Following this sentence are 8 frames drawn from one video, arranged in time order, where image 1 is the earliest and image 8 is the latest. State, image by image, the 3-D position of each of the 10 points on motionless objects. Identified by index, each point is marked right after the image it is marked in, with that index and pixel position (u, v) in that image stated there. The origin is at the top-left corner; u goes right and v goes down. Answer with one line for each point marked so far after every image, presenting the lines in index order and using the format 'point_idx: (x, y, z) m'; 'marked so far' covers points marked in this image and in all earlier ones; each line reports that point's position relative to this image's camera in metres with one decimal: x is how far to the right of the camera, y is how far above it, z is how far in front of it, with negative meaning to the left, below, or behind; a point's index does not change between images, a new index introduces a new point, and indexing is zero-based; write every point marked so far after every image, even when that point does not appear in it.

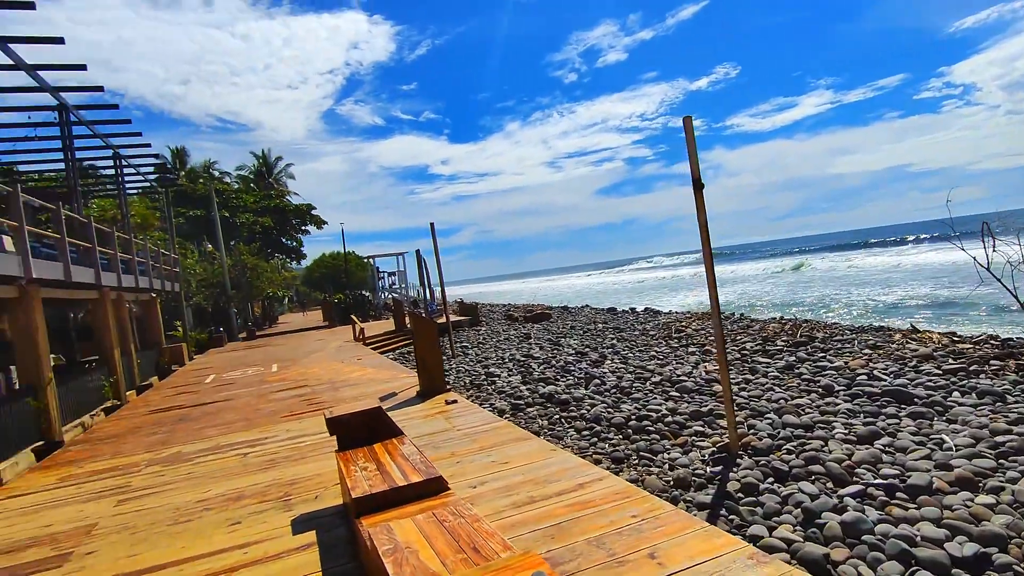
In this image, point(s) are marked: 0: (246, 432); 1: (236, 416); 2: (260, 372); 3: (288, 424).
0: (-3.4, -1.8, +7.7) m
1: (-4.0, -1.9, +9.0) m
2: (-5.9, -2.0, +14.3) m
3: (-2.9, -1.7, +7.8) m
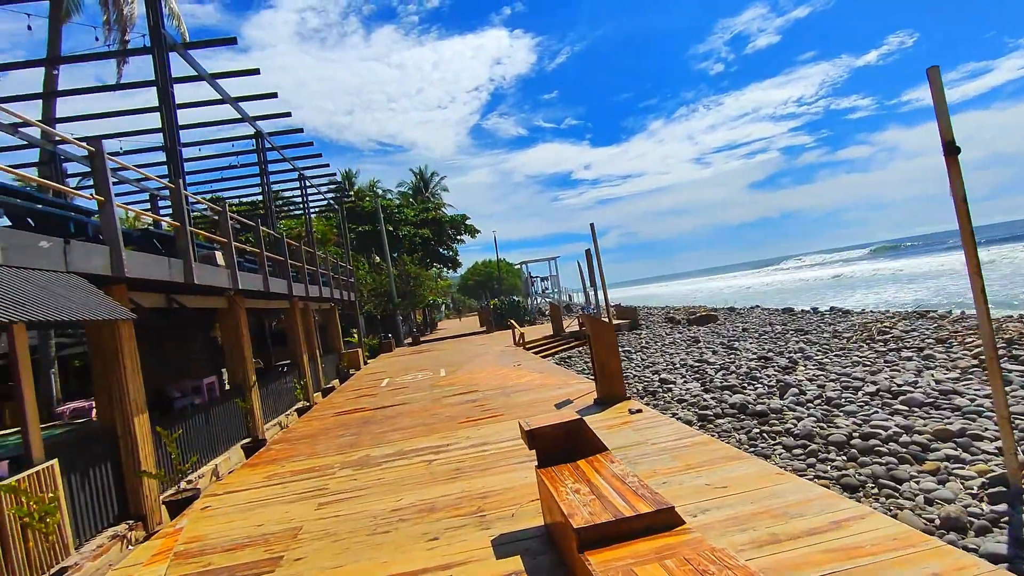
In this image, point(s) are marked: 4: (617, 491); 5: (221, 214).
0: (-1.1, -1.9, +7.7) m
1: (-1.4, -2.0, +9.1) m
2: (-1.9, -2.1, +14.7) m
3: (-0.6, -1.8, +7.7) m
4: (+0.6, -1.1, +3.4) m
5: (-4.4, +1.1, +9.1) m
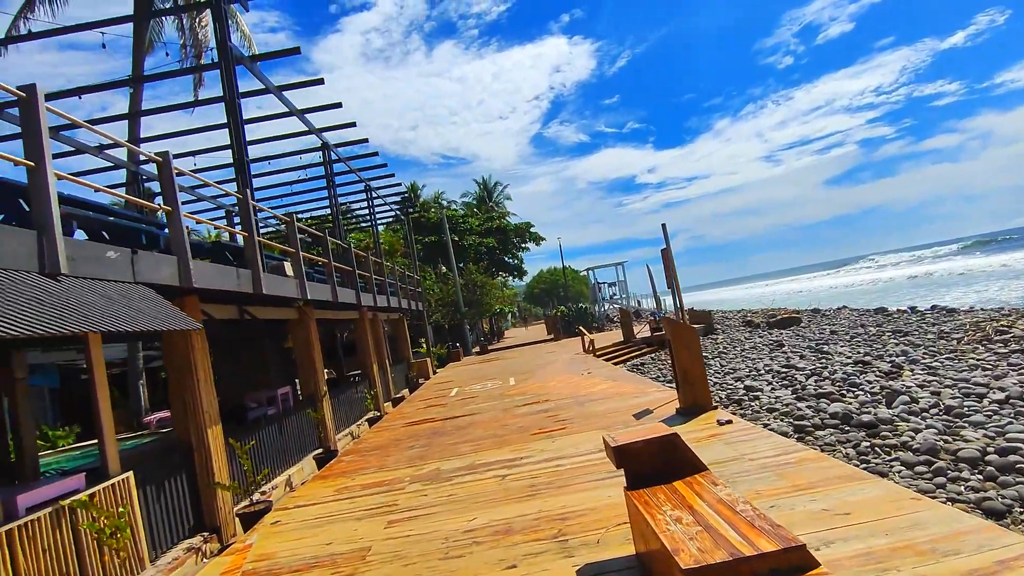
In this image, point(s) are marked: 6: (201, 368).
0: (-0.1, -1.9, +7.3) m
1: (-0.4, -2.1, +8.7) m
2: (-0.3, -2.3, +14.3) m
3: (+0.3, -1.8, +7.2) m
4: (+1.0, -1.1, +2.9) m
5: (-3.3, +1.0, +9.2) m
6: (-3.6, -0.9, +7.1) m
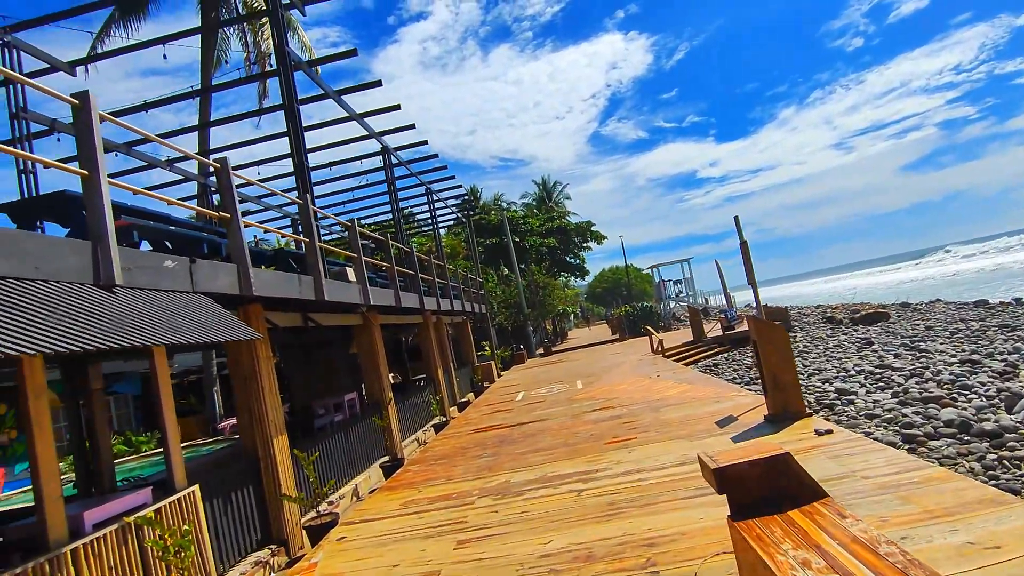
0: (+0.7, -2.0, +6.9) m
1: (+0.6, -2.1, +8.3) m
2: (+1.3, -2.3, +13.9) m
3: (+1.2, -1.8, +6.7) m
4: (+1.4, -1.1, +2.3) m
5: (-2.4, +0.9, +9.0) m
6: (-2.8, -1.0, +7.0) m
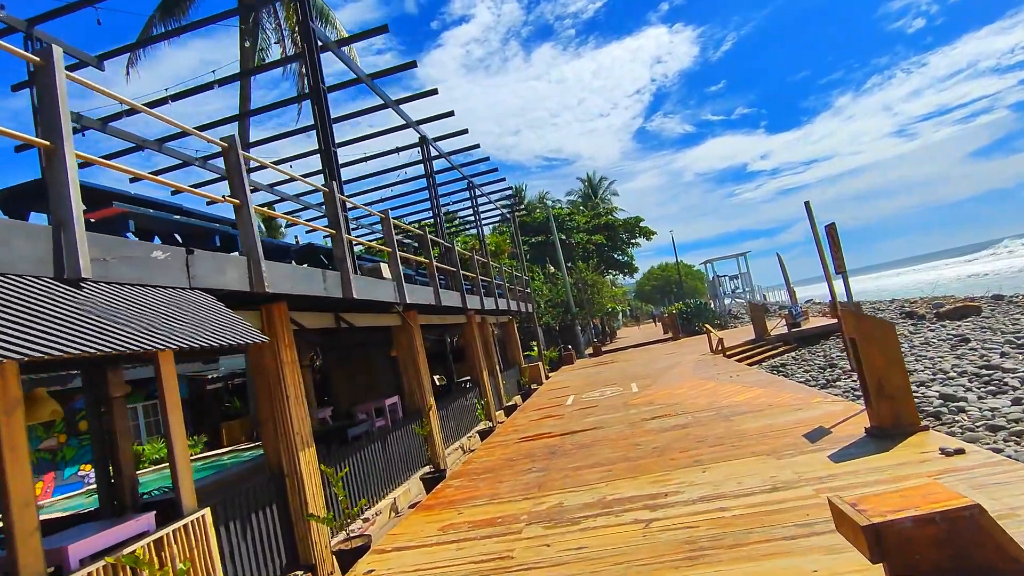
0: (+1.2, -1.9, +5.9) m
1: (+1.2, -2.0, +7.4) m
2: (+2.3, -2.2, +12.9) m
3: (+1.7, -1.7, +5.8) m
4: (+1.5, -1.0, +1.4) m
5: (-1.7, +0.9, +8.3) m
6: (-2.3, -1.0, +6.4) m
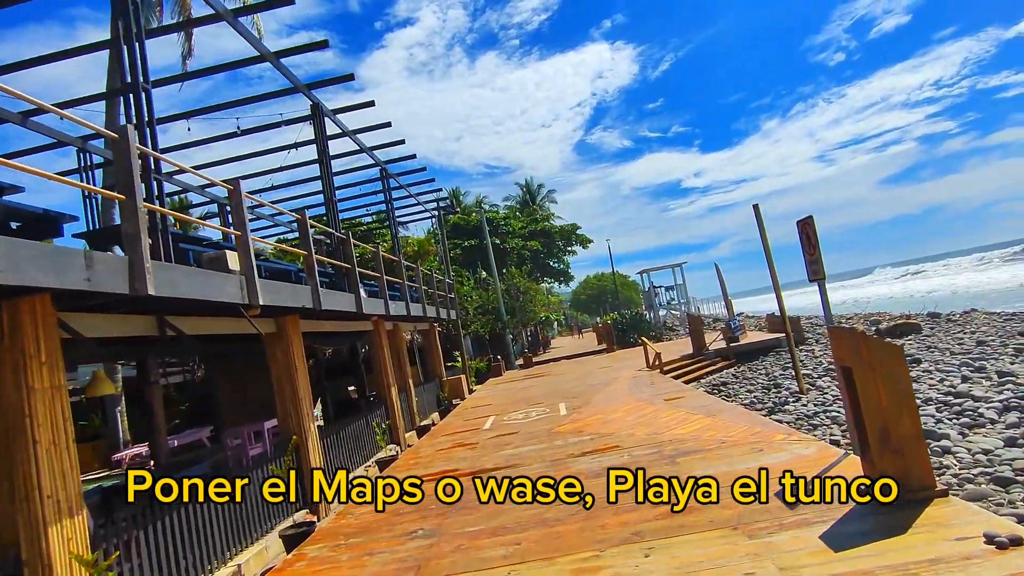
0: (+0.3, -1.9, +4.1) m
1: (+0.1, -2.0, +5.6) m
2: (+0.7, -2.3, +11.1) m
3: (+0.7, -1.8, +4.0) m
4: (+1.1, -1.0, -0.4) m
5: (-2.8, +0.9, +6.2) m
6: (-3.2, -0.9, +4.2) m
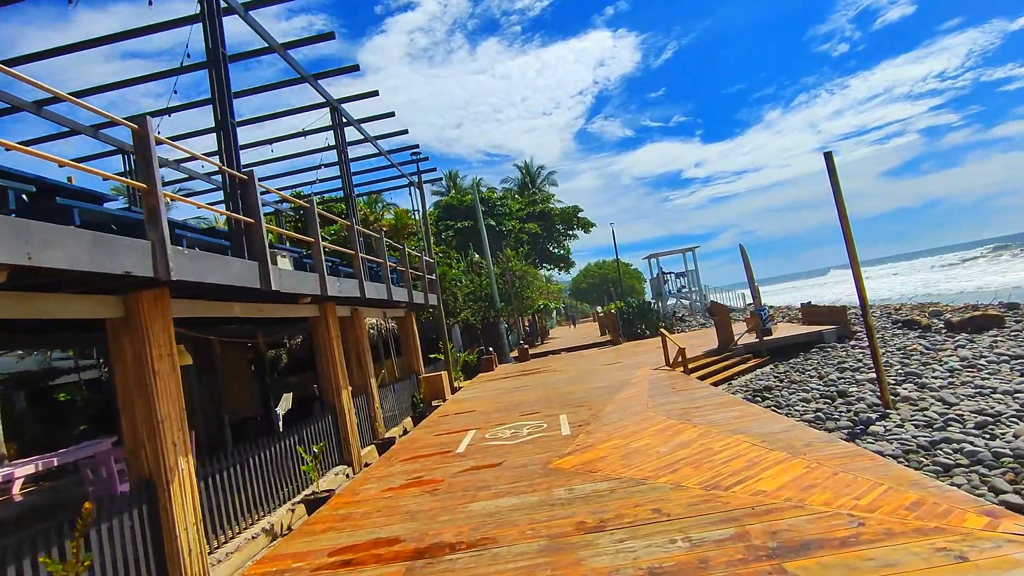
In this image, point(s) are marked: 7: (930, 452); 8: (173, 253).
0: (+0.1, -1.7, +1.1) m
1: (-0.1, -1.8, +2.5) m
2: (+0.4, -2.0, +8.1) m
3: (+0.5, -1.5, +1.0) m
4: (+0.9, -0.8, -3.4) m
5: (-3.0, +1.3, +3.2) m
6: (-3.4, -0.7, +1.2) m
7: (+4.5, -1.8, +6.6) m
8: (-2.8, +0.3, +5.0) m
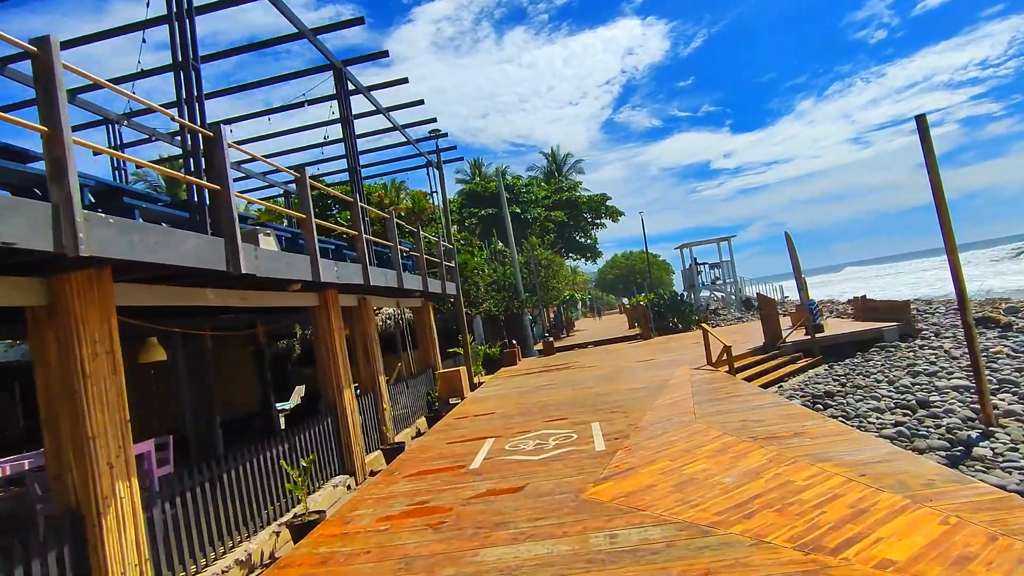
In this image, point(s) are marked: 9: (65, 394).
0: (+0.1, -1.6, -0.1) m
1: (0.0, -1.7, +1.3) m
2: (+0.7, -1.8, +6.8) m
3: (+0.5, -1.5, -0.3) m
4: (+0.7, -0.9, -4.7) m
5: (-2.9, +1.4, +2.0) m
6: (-3.4, -0.6, 0.0) m
7: (+4.7, -1.7, +5.2) m
8: (-2.6, +0.4, +3.8) m
9: (-3.2, -0.8, +4.3) m
